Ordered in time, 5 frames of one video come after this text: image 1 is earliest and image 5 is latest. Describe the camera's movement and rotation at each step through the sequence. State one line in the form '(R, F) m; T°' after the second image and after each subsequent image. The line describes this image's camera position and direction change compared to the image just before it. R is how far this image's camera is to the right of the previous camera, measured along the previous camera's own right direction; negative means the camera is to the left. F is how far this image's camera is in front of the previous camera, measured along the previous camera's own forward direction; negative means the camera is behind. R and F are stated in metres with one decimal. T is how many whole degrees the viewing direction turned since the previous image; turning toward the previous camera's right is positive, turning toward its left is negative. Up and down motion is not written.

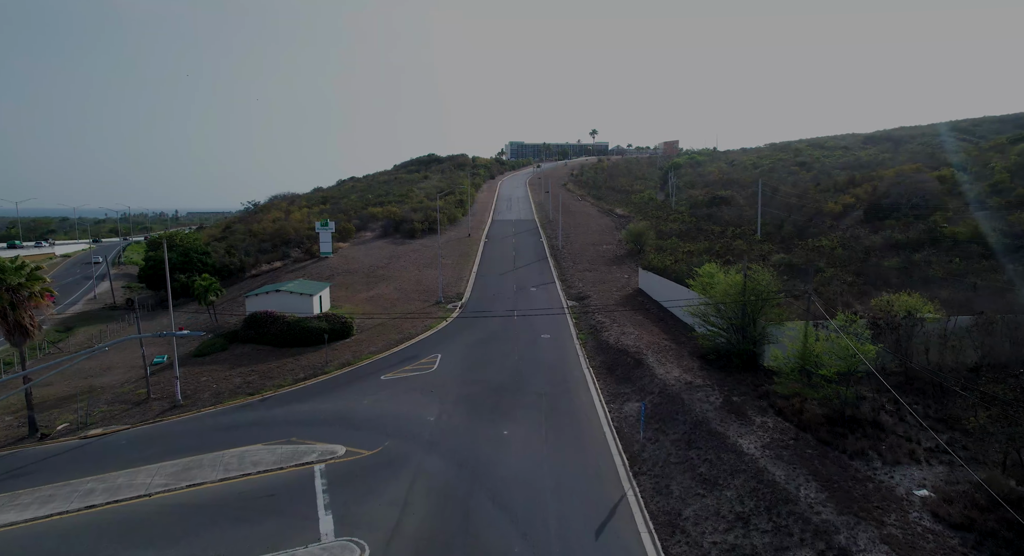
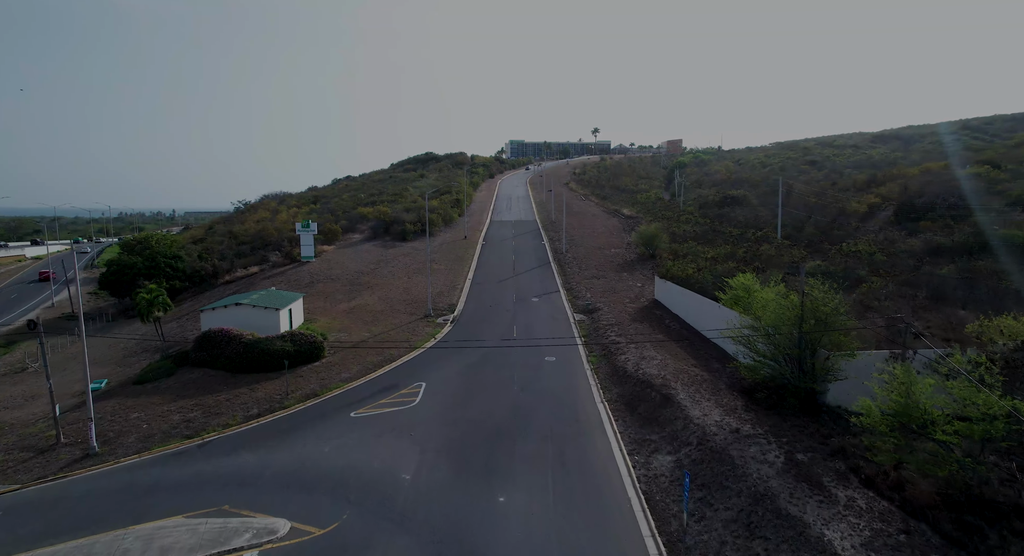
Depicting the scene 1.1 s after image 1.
(+0.1, +4.9) m; 0°
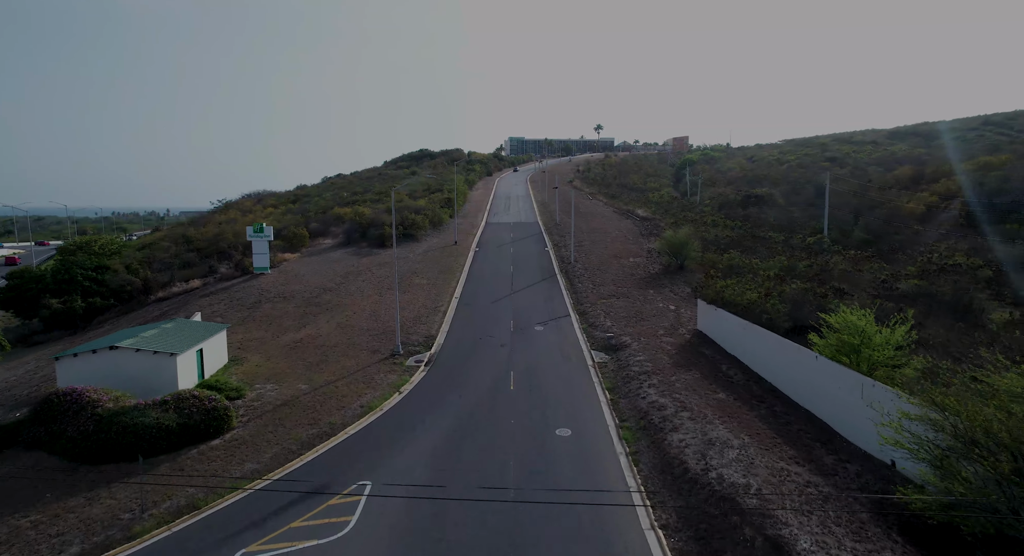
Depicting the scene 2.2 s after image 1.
(+0.2, +9.1) m; 0°
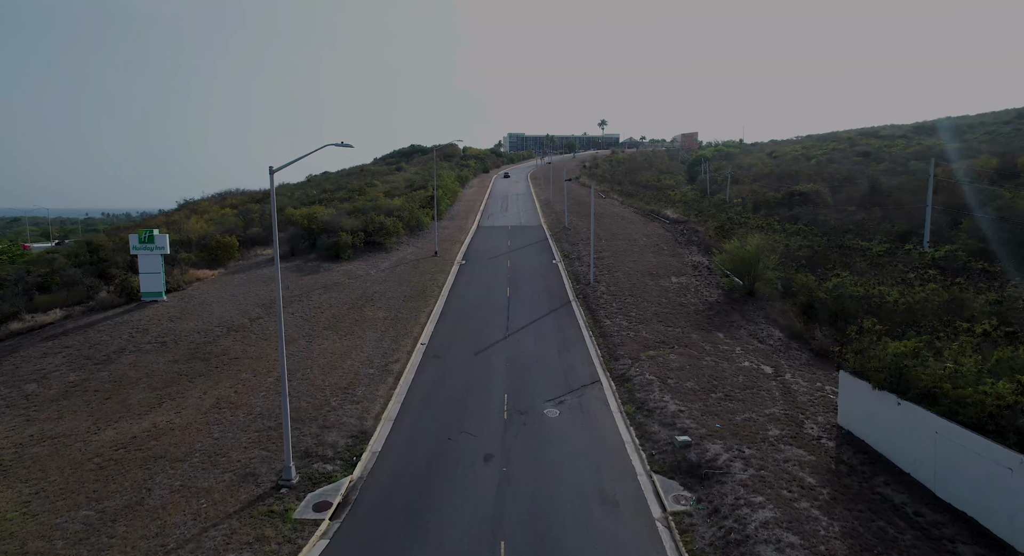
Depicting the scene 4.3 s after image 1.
(+0.2, +12.6) m; 0°
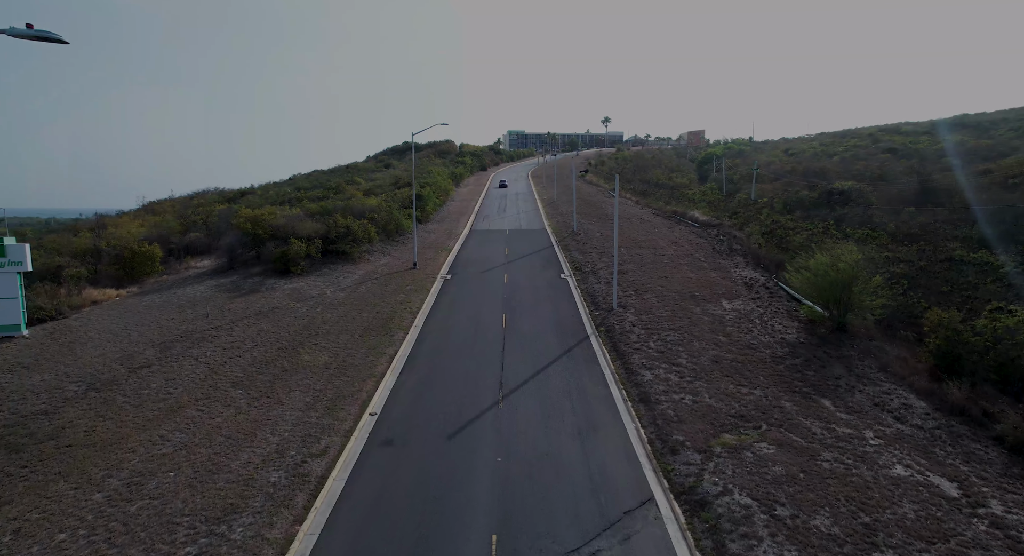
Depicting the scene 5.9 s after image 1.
(+0.1, +8.5) m; 0°
